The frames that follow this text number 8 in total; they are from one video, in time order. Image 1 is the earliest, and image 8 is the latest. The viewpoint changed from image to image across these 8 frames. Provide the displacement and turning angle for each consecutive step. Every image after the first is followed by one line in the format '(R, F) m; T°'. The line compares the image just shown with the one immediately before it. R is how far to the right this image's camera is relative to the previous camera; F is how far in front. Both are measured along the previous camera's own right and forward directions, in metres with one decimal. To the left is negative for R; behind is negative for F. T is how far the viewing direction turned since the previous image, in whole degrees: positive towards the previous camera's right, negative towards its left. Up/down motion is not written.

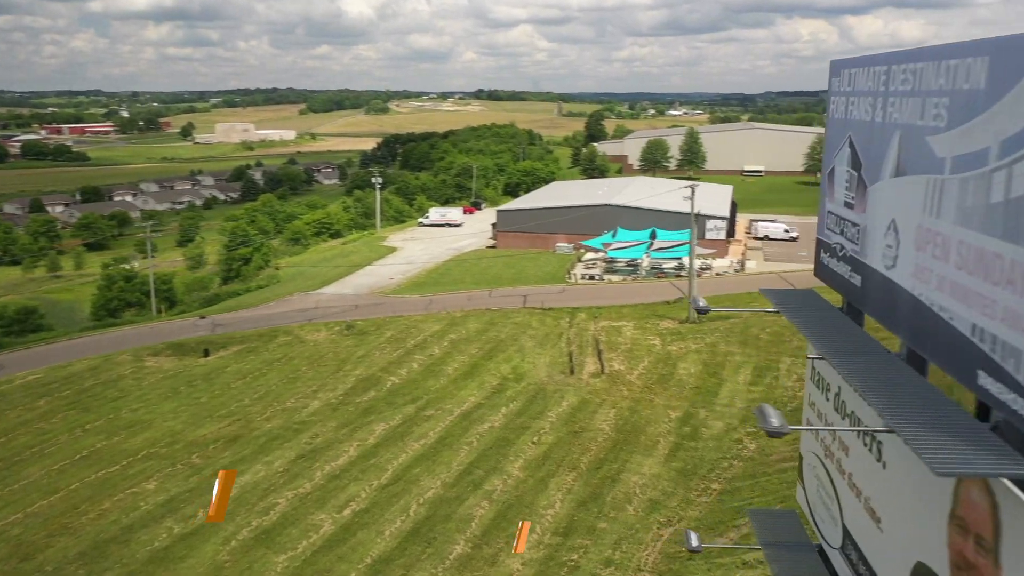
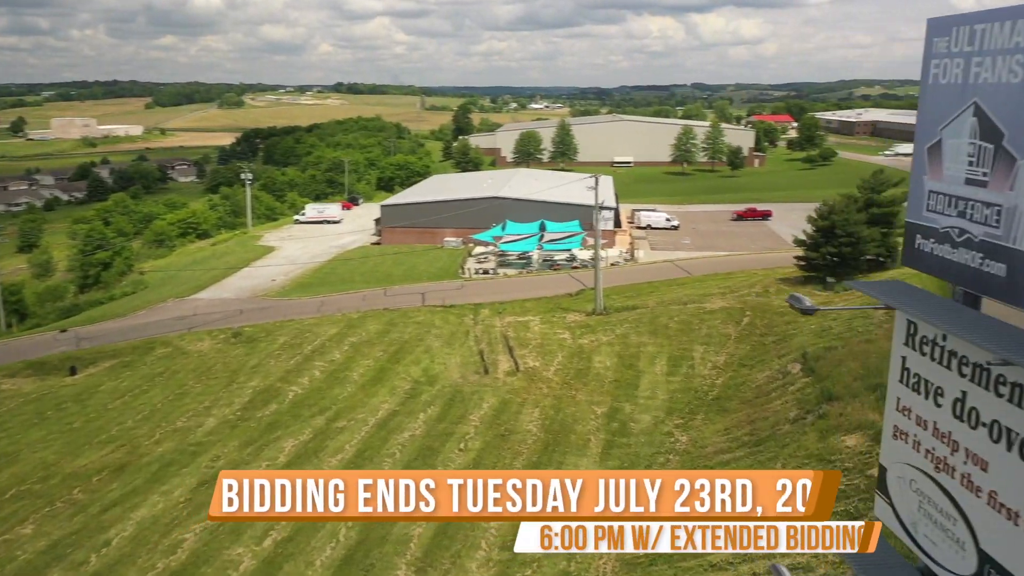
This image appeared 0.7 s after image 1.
(-1.2, +1.2) m; +9°
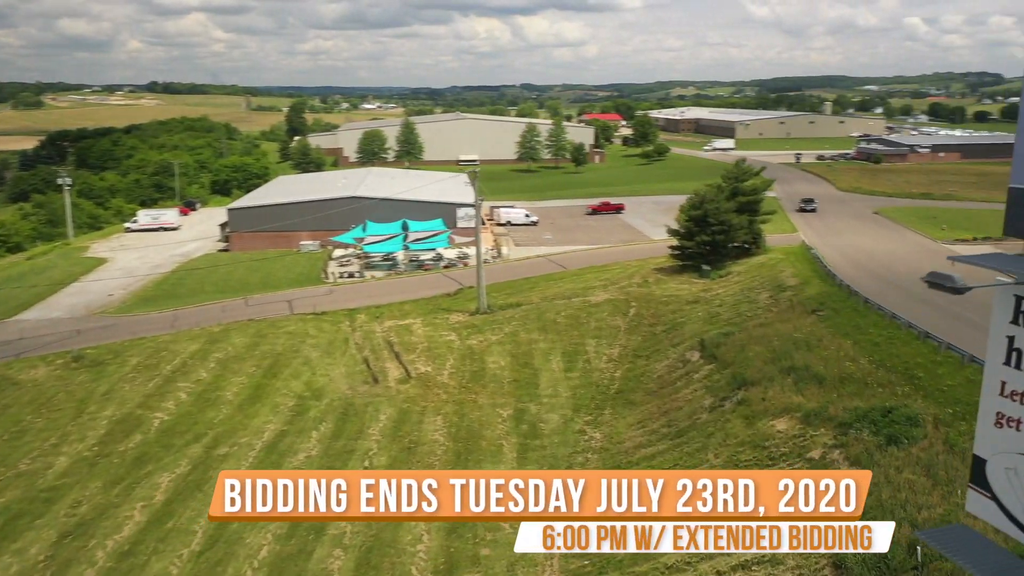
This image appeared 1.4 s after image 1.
(-1.3, +1.2) m; +11°
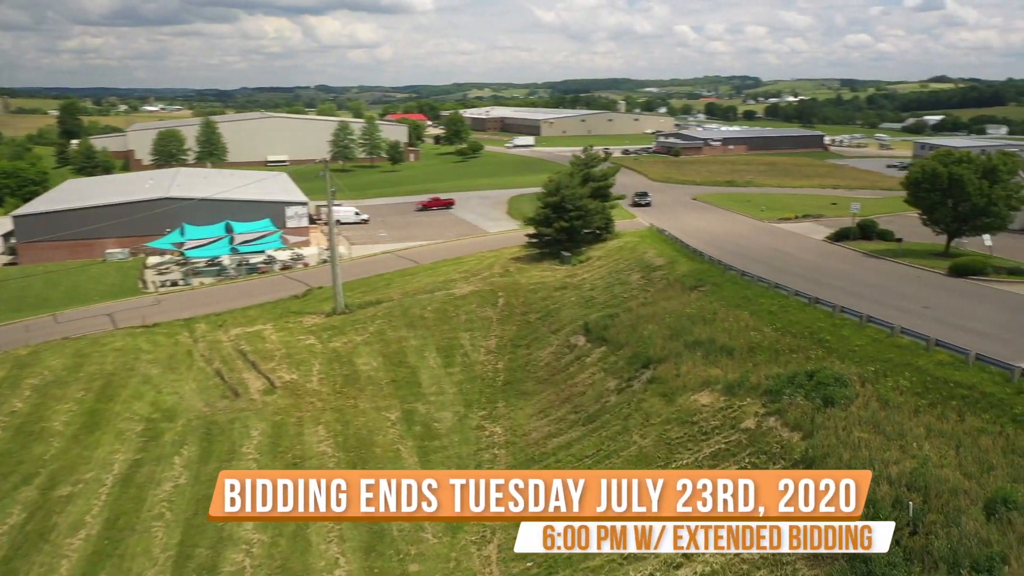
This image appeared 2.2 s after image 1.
(-1.7, +1.4) m; +14°
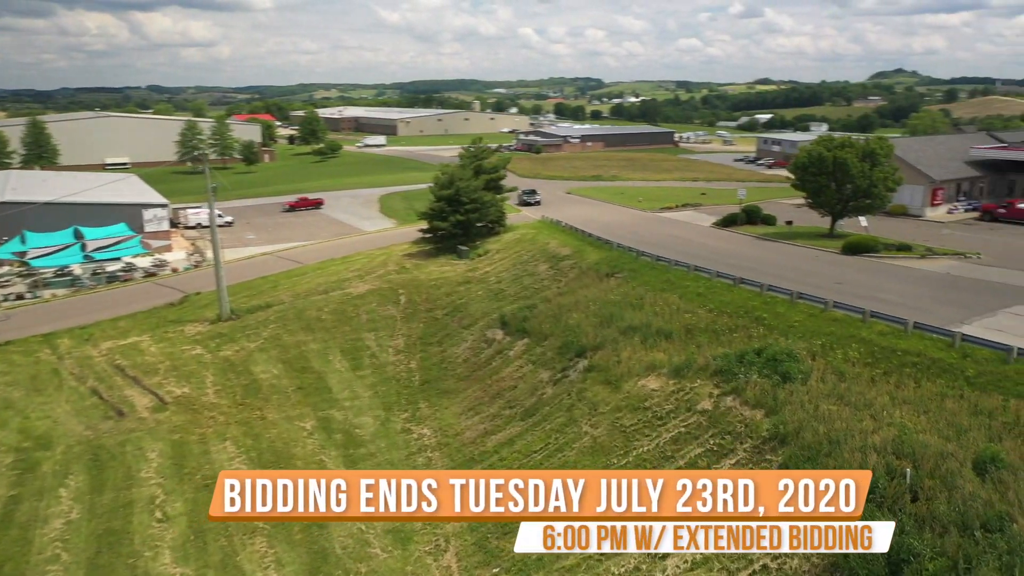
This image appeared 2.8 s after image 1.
(-1.4, +0.9) m; +10°
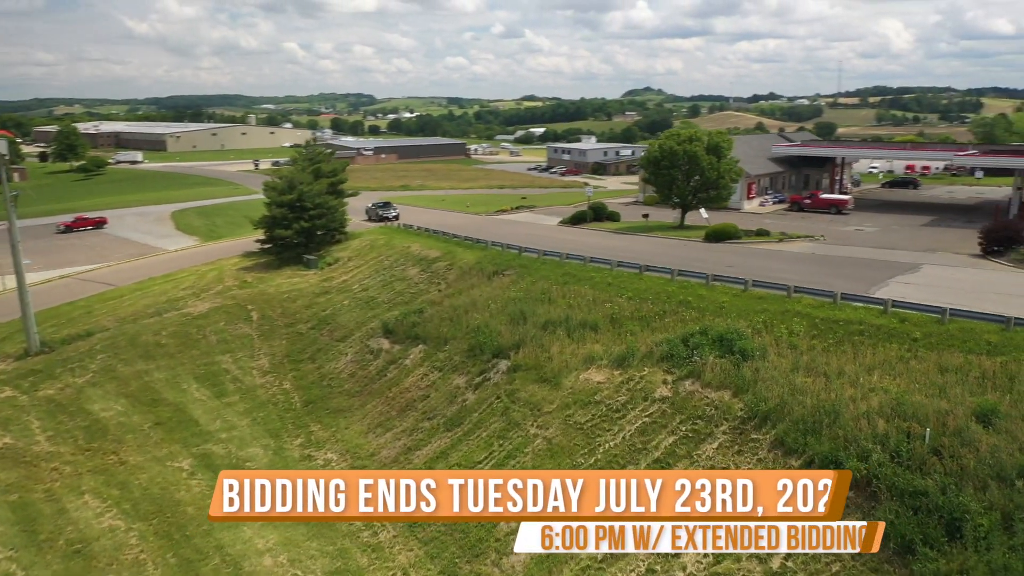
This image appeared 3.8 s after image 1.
(-2.3, +1.5) m; +15°
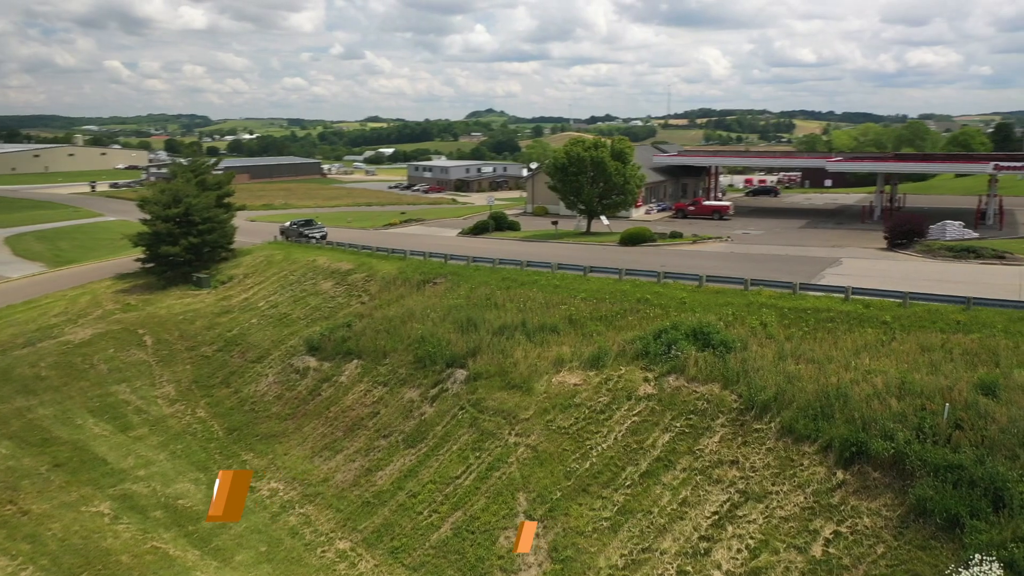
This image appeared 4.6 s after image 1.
(-1.8, +0.9) m; +11°
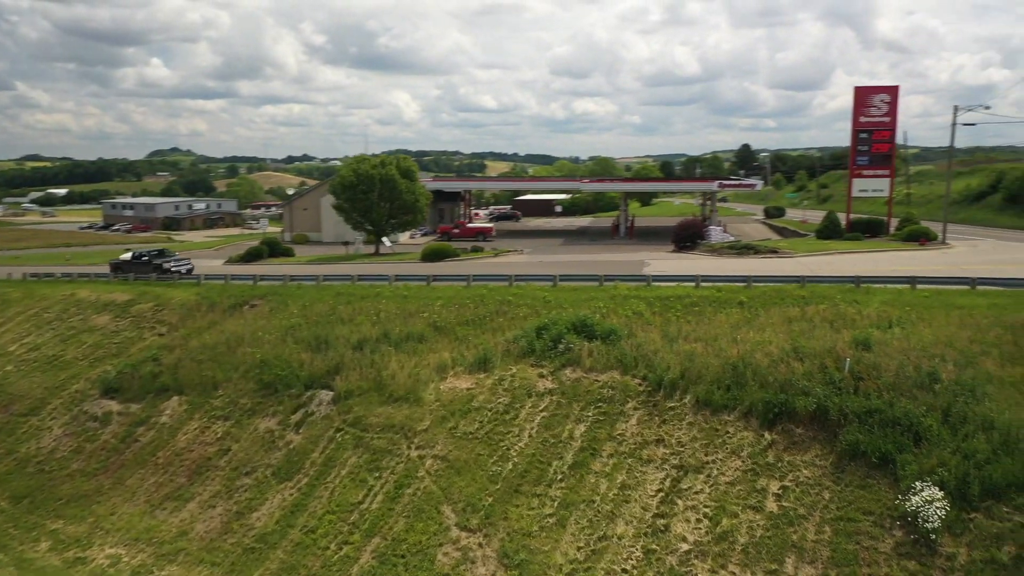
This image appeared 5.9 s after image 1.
(-2.5, +1.0) m; +21°
